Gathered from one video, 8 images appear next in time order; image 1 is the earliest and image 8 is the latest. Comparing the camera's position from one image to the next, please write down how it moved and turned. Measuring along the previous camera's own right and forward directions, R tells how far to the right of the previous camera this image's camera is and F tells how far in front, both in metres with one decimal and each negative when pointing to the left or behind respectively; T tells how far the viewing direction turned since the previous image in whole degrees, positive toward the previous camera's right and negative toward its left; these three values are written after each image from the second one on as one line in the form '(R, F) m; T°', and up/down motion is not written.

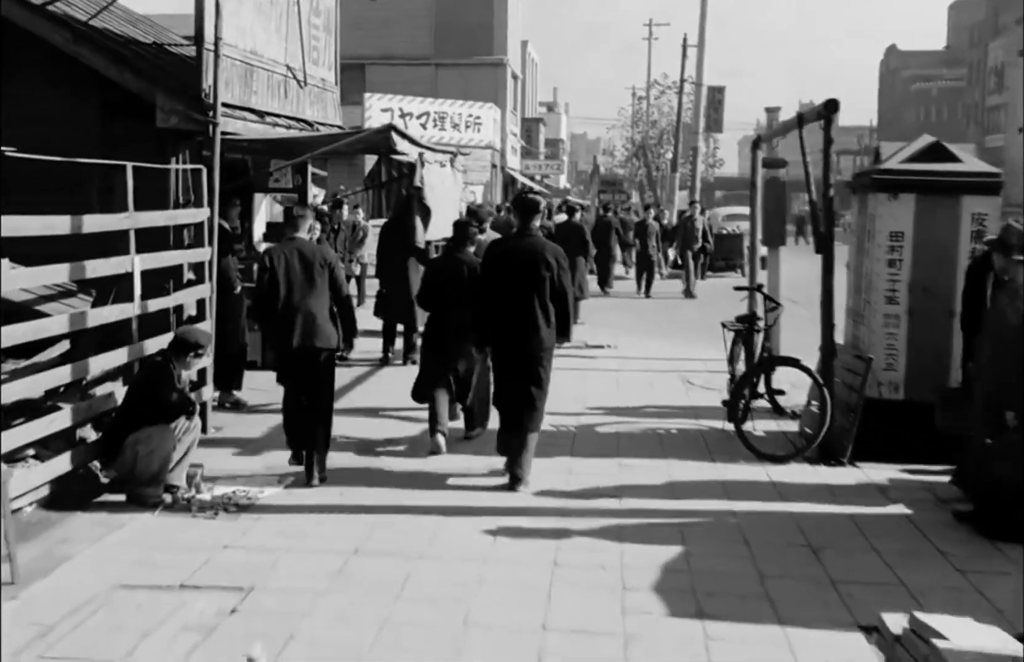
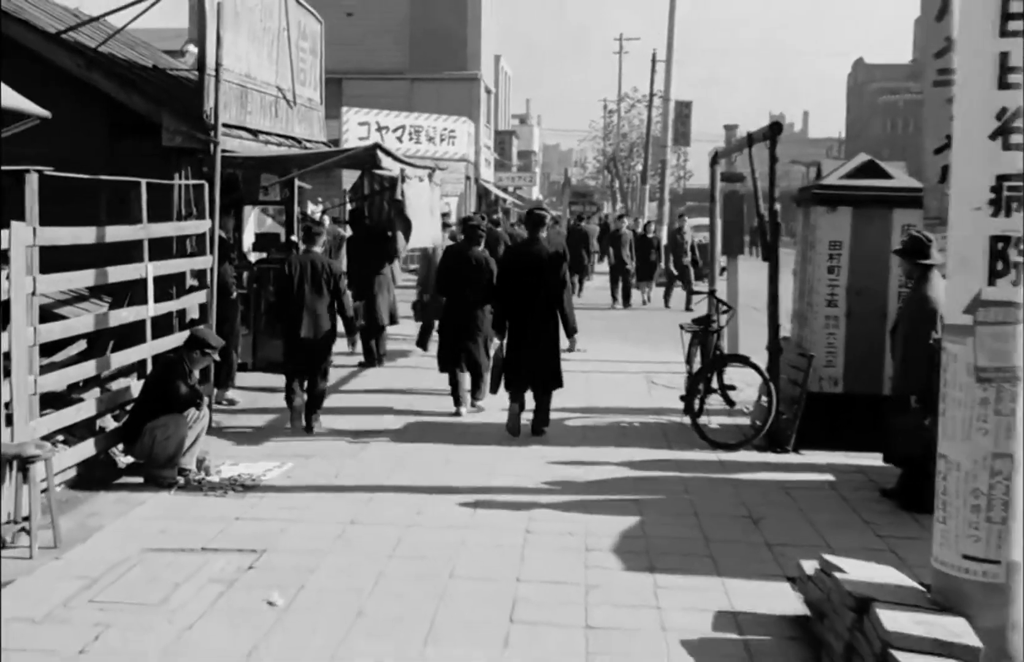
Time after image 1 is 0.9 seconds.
(0.0, -0.9) m; +1°
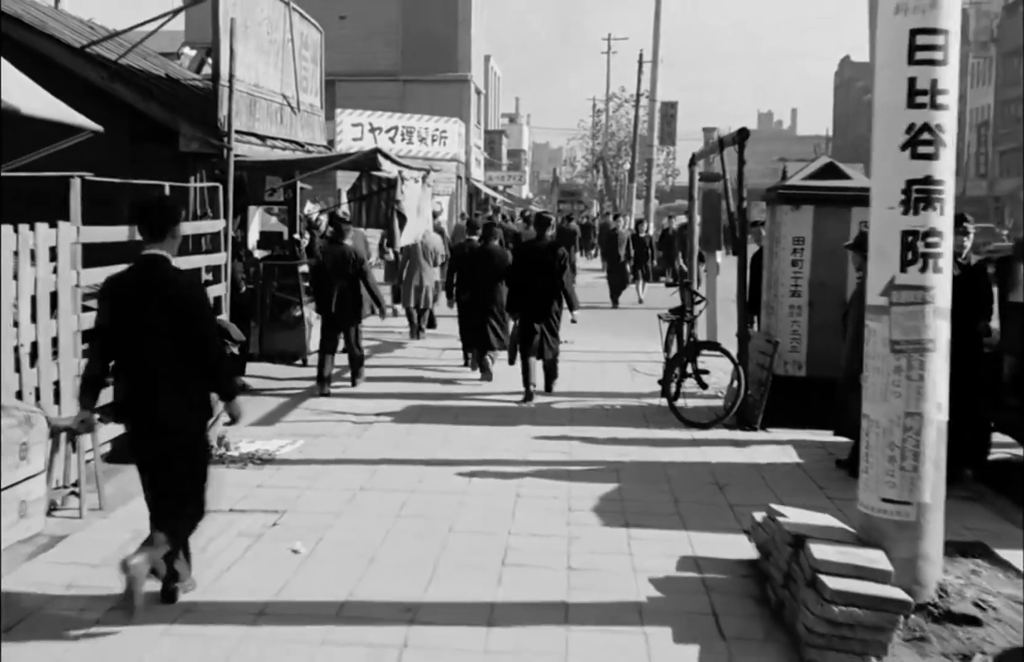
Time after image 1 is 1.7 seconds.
(0.0, -0.9) m; 0°
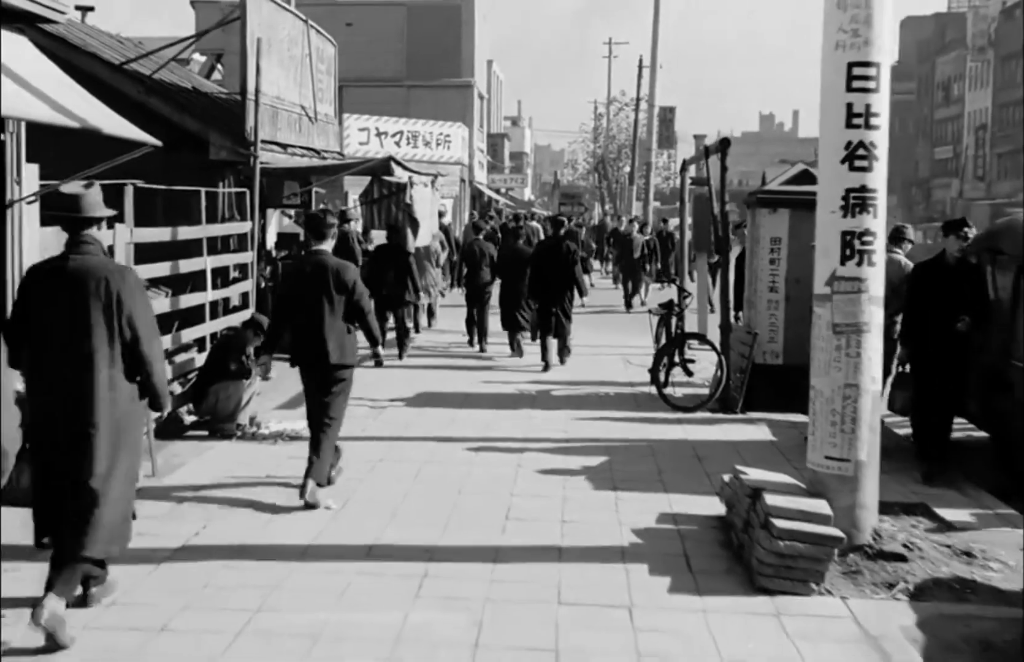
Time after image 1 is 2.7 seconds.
(0.0, -1.0) m; 0°
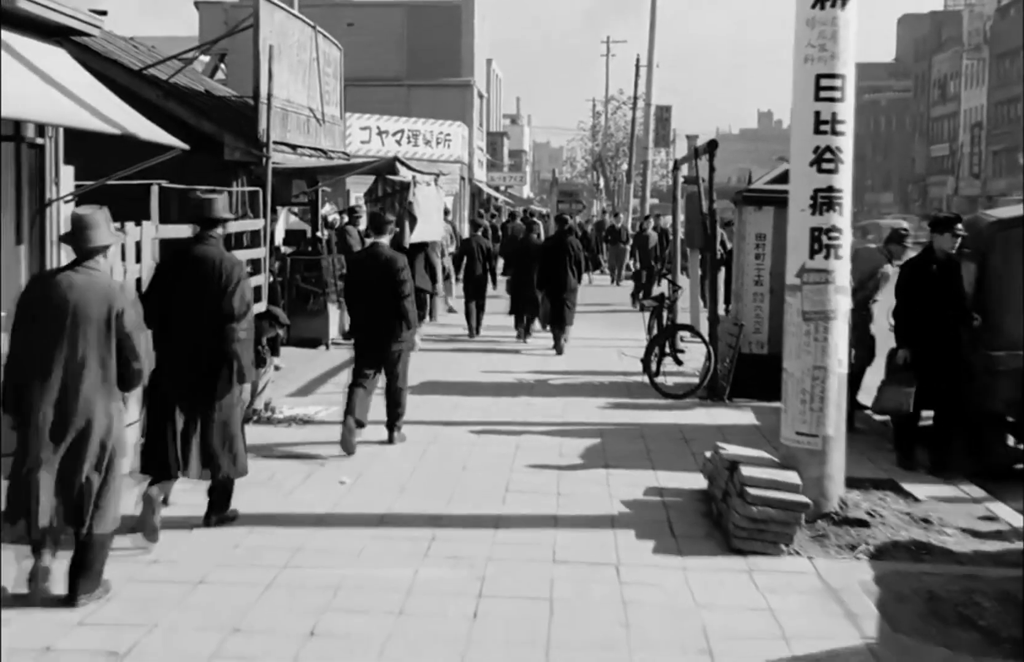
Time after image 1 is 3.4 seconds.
(0.0, -0.6) m; 0°
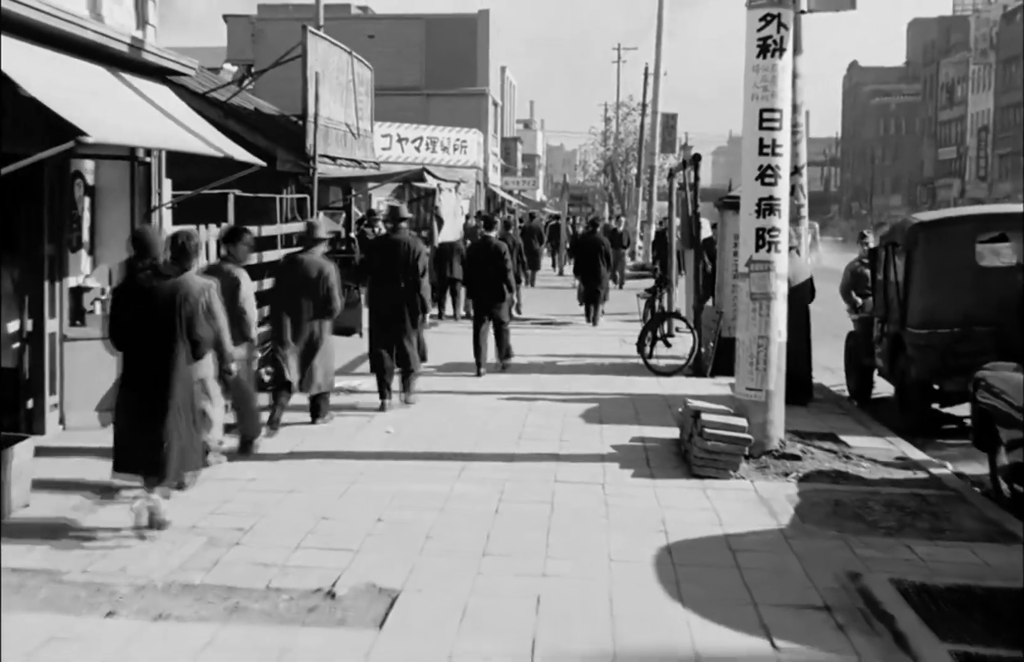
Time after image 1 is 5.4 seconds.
(0.0, -2.0) m; -1°
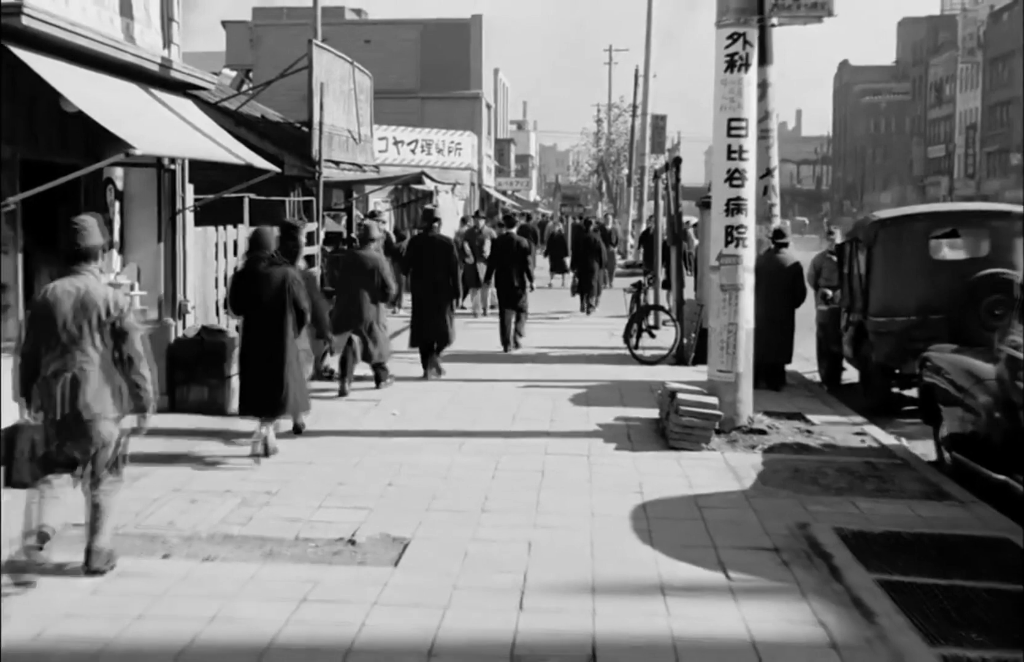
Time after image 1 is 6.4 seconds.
(0.0, -1.0) m; 0°
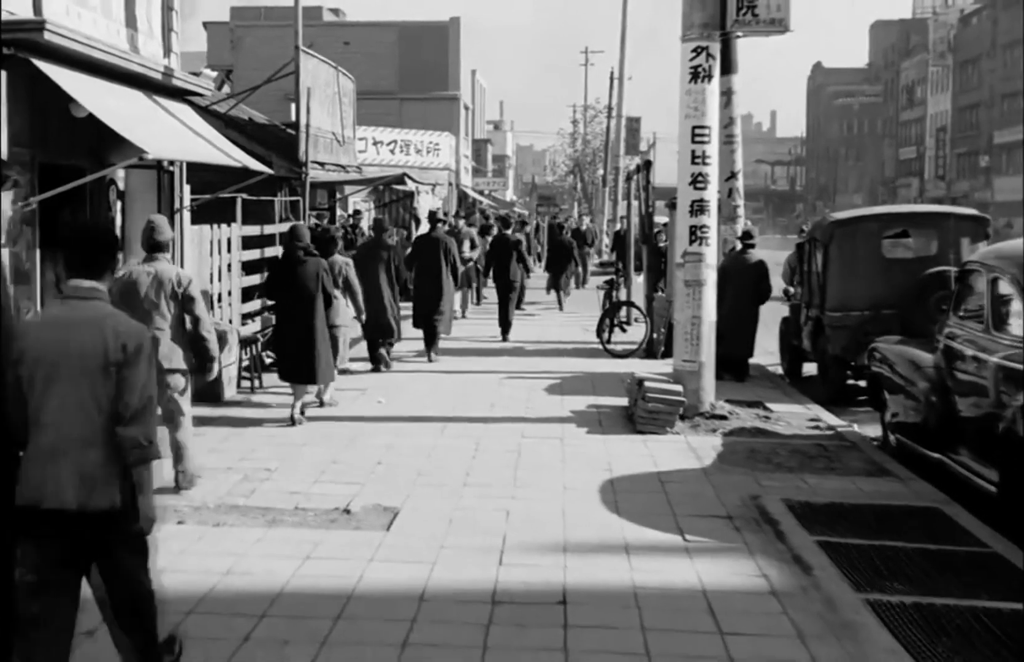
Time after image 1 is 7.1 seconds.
(0.0, -0.7) m; +1°
